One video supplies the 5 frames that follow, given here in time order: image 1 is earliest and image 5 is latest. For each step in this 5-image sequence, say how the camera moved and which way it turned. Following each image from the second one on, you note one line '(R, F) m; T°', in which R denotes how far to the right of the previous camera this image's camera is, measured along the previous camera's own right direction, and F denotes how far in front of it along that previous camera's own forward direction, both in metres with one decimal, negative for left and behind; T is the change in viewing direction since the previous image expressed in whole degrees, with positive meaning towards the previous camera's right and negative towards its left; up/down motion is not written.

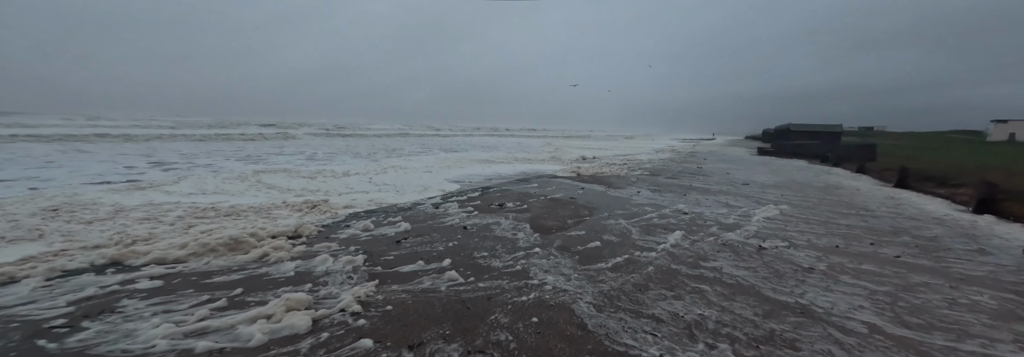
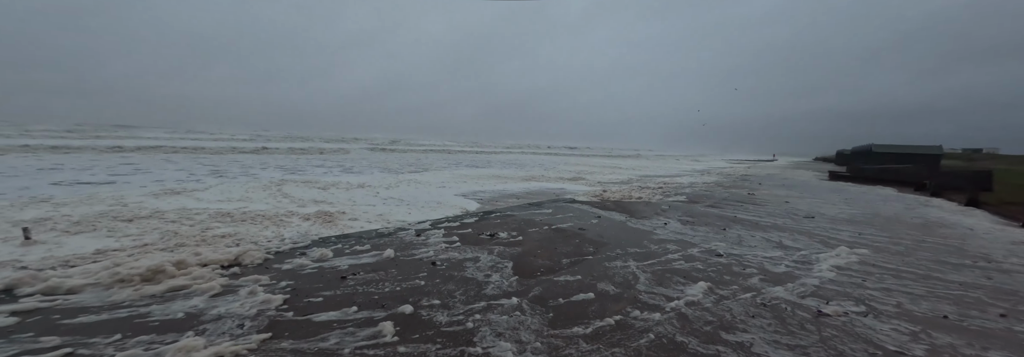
(+0.9, +0.8) m; -8°
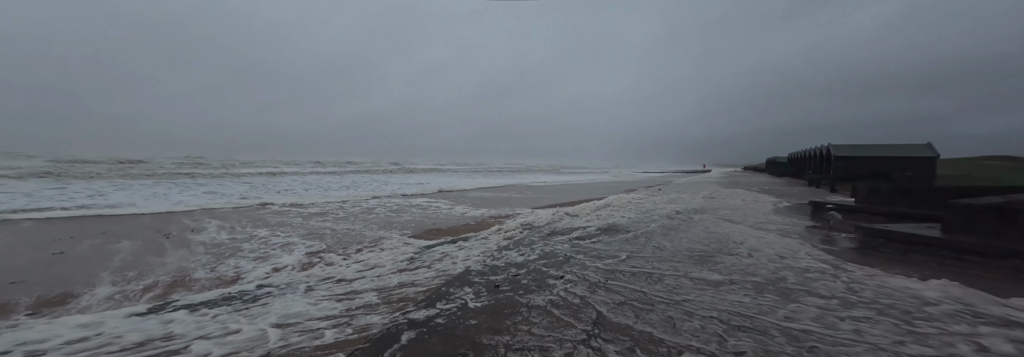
(+0.3, +3.8) m; -32°
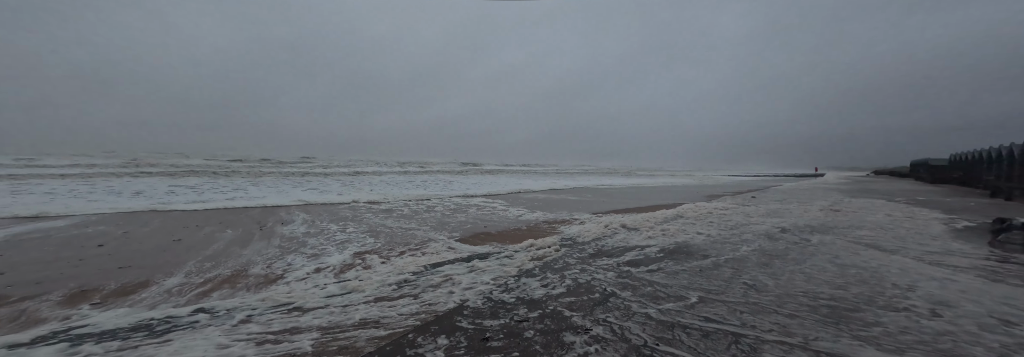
(+0.6, +1.1) m; -13°
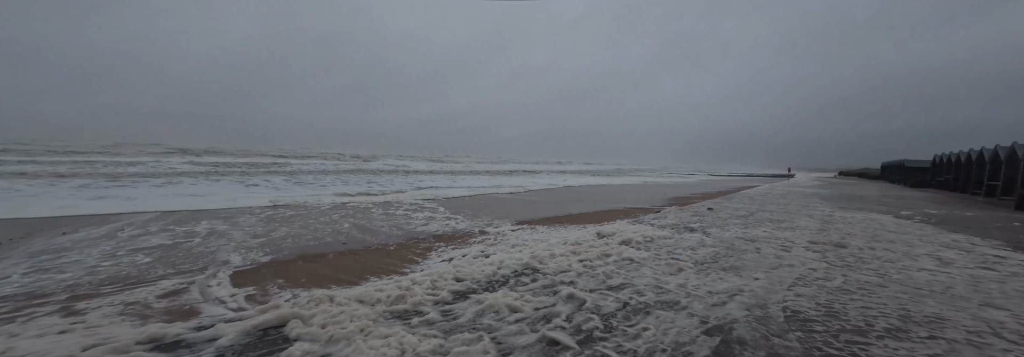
(+4.2, +4.3) m; +2°
